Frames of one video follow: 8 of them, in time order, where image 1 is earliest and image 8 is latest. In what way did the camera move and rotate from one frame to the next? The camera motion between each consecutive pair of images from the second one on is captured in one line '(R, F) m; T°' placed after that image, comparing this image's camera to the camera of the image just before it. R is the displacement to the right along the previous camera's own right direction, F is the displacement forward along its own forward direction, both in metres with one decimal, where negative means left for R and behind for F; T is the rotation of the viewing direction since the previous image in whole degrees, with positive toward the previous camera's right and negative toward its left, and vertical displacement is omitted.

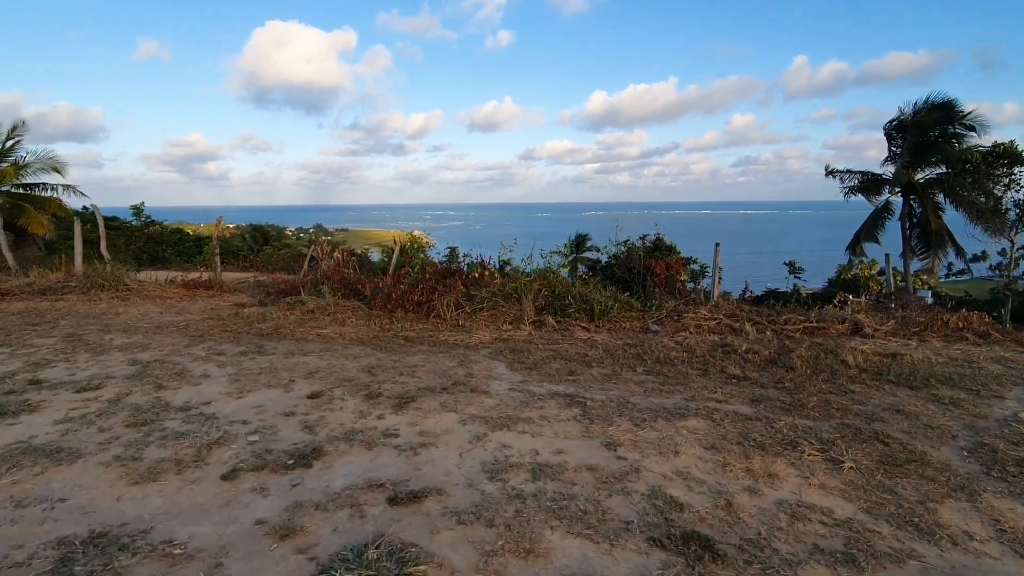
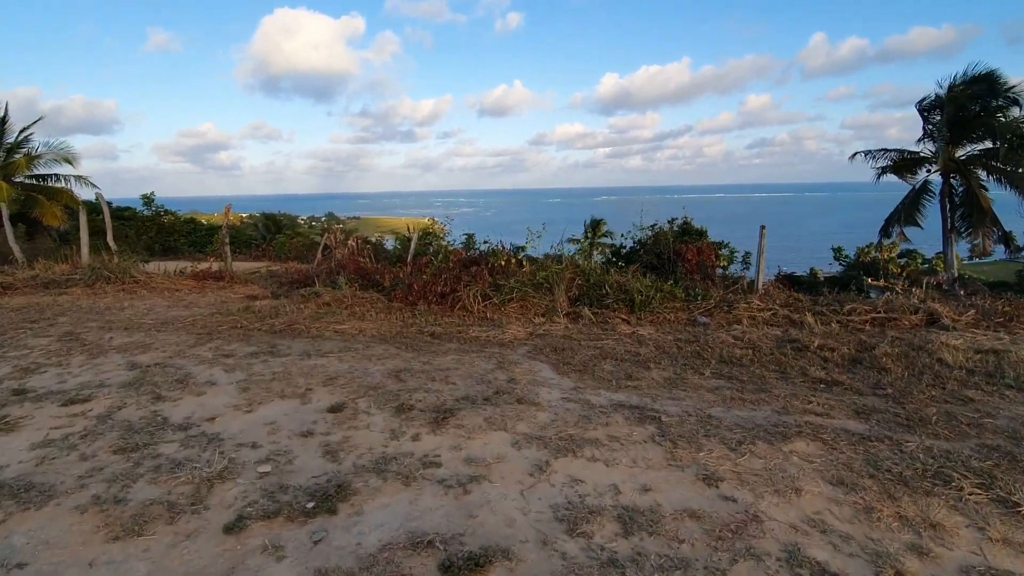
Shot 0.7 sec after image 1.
(-0.3, +0.7) m; -1°
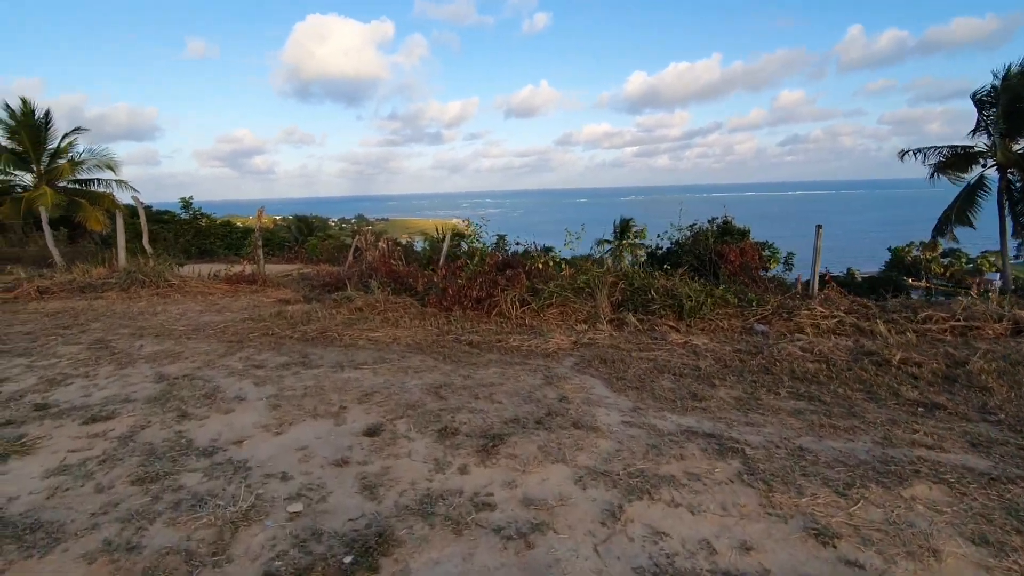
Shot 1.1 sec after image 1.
(-0.2, +0.4) m; -3°
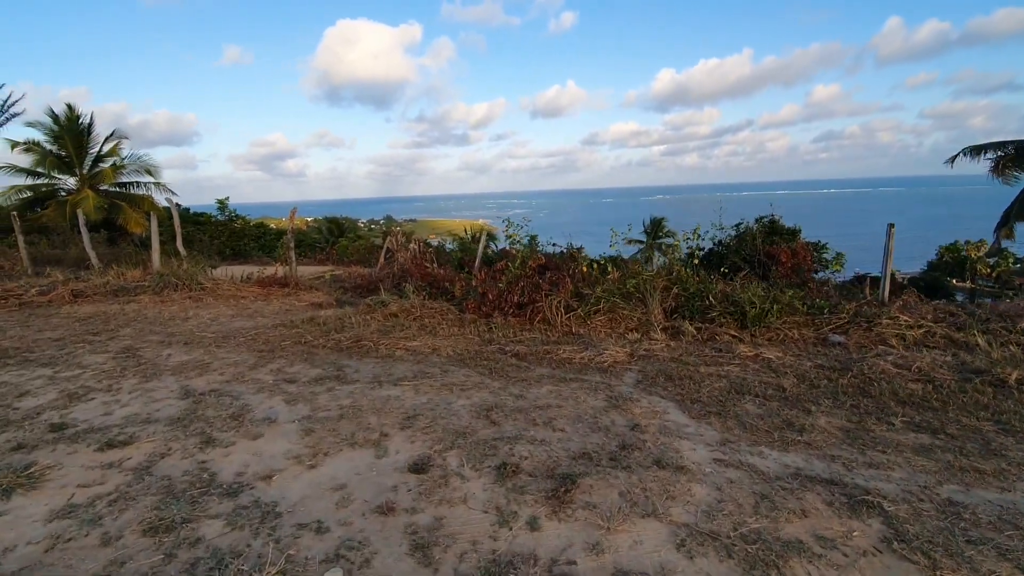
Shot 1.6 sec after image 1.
(-0.2, +0.5) m; -3°
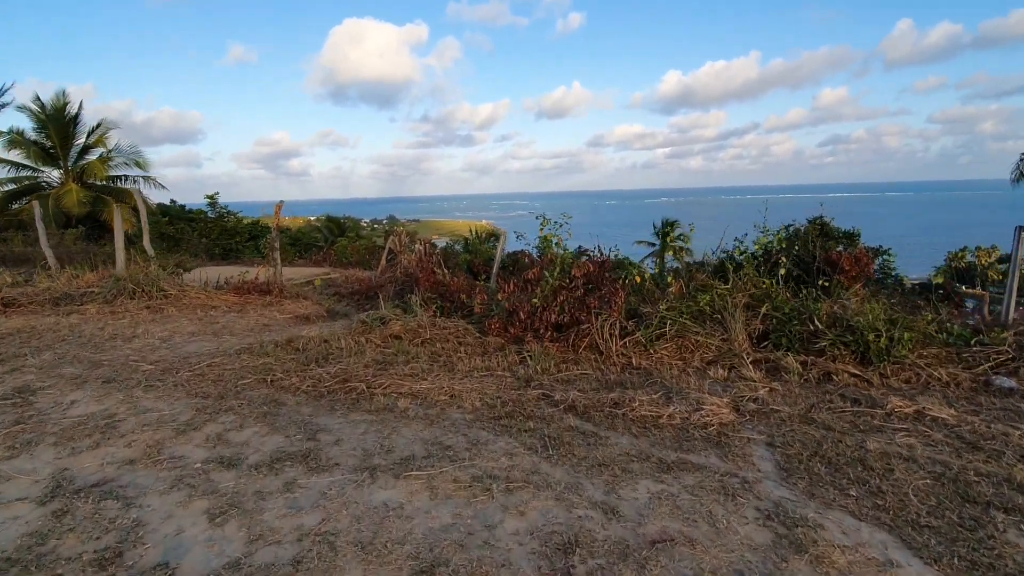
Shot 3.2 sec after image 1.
(-0.4, +1.5) m; 0°
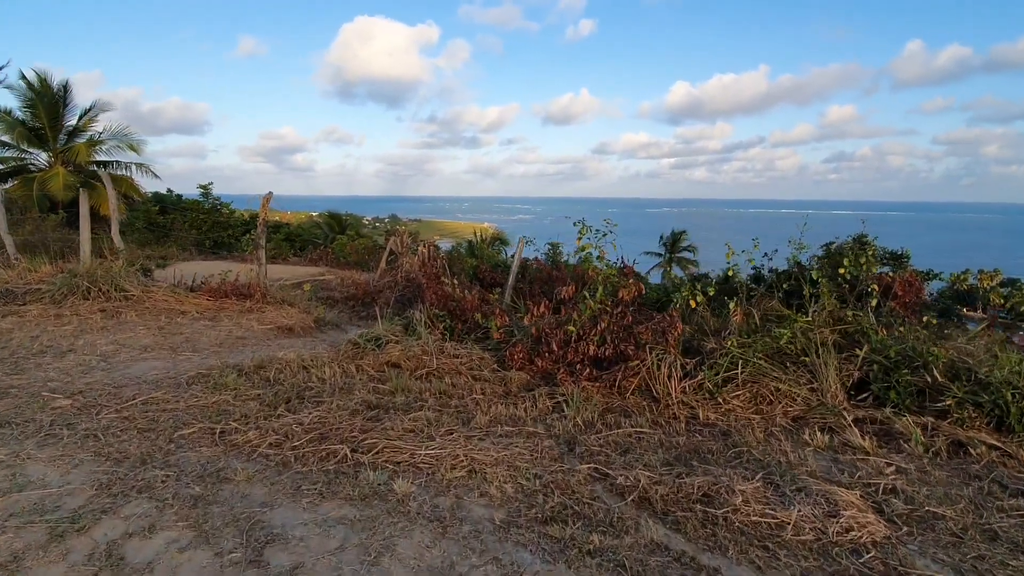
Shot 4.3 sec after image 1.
(-0.3, +1.1) m; 0°
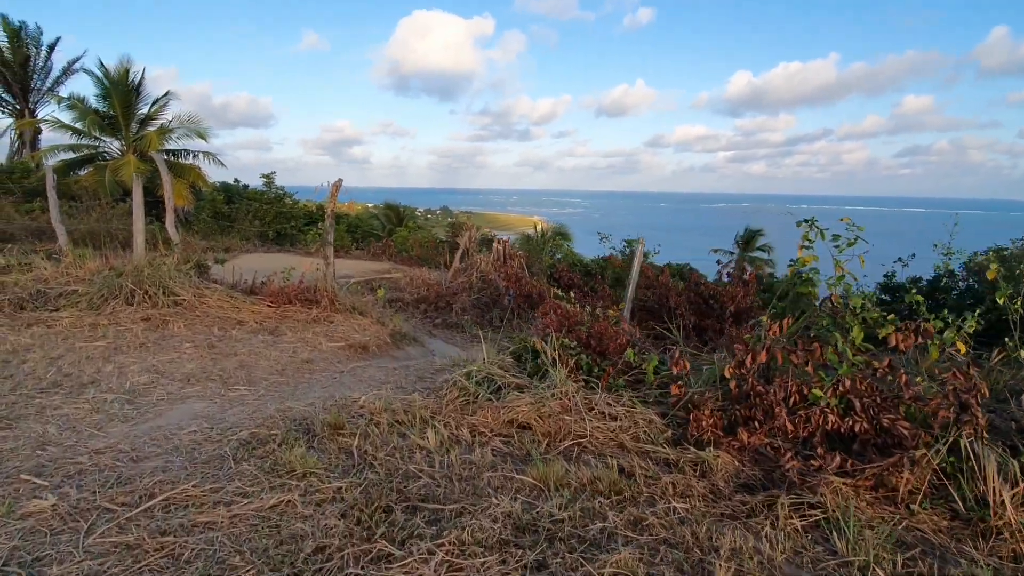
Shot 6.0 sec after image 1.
(-0.8, +1.4) m; -5°
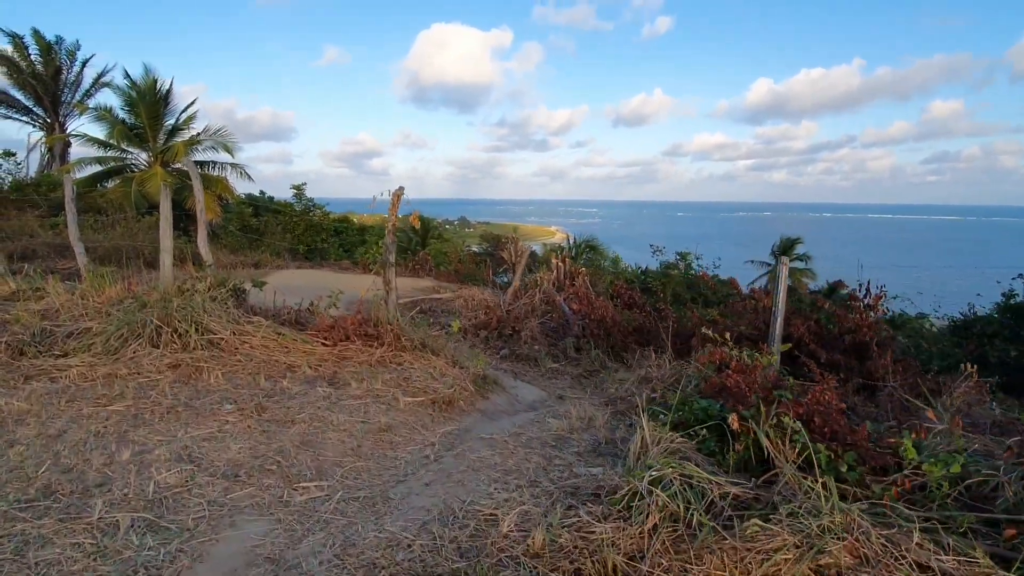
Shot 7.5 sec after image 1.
(-0.9, +1.1) m; -2°
